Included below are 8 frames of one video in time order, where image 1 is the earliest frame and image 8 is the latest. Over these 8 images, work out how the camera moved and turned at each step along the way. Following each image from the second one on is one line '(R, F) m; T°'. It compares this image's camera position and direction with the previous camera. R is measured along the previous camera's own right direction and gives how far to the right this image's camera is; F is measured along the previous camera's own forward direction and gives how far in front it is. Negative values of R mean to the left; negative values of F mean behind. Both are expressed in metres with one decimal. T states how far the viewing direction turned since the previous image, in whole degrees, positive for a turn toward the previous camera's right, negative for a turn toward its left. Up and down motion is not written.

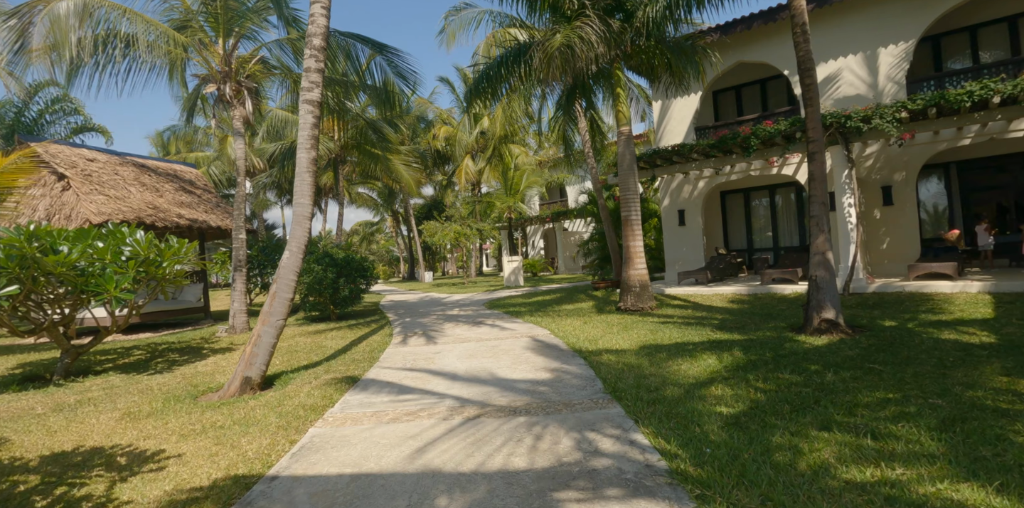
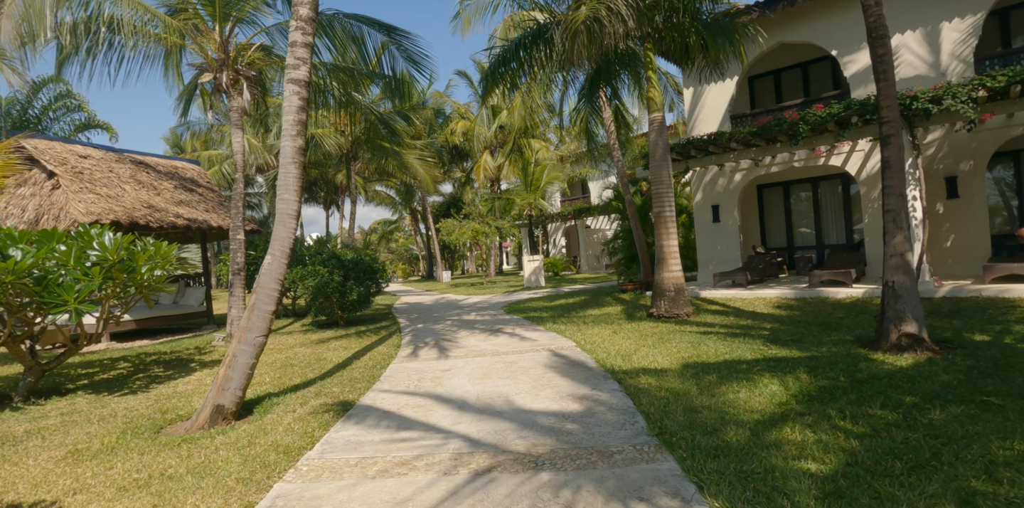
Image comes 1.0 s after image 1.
(0.0, +0.9) m; -2°
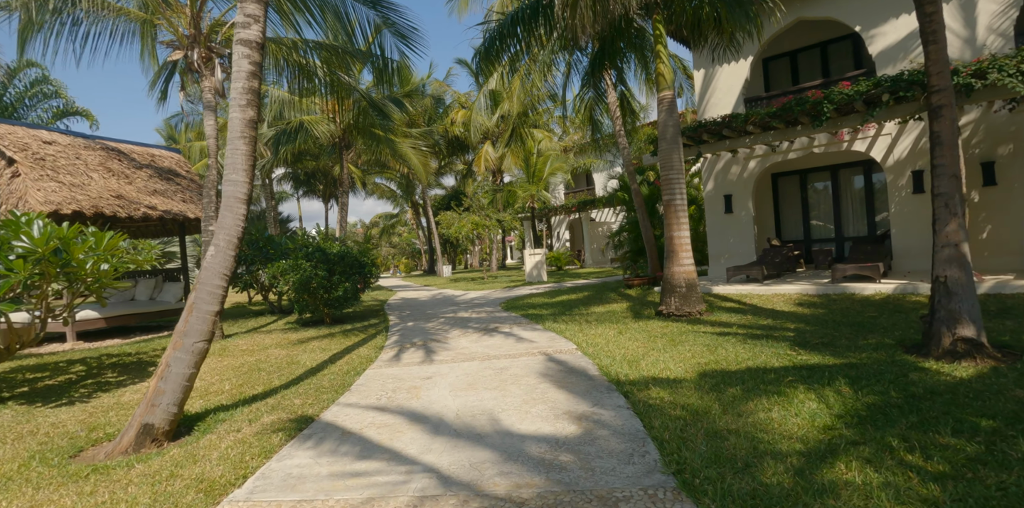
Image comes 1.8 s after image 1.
(+0.2, +0.7) m; -1°
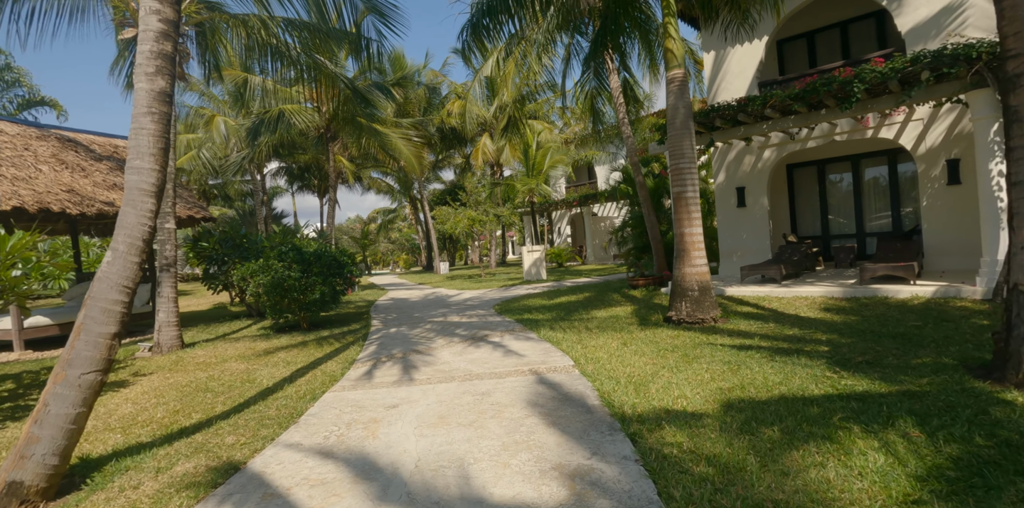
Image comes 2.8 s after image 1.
(+0.2, +0.9) m; 0°
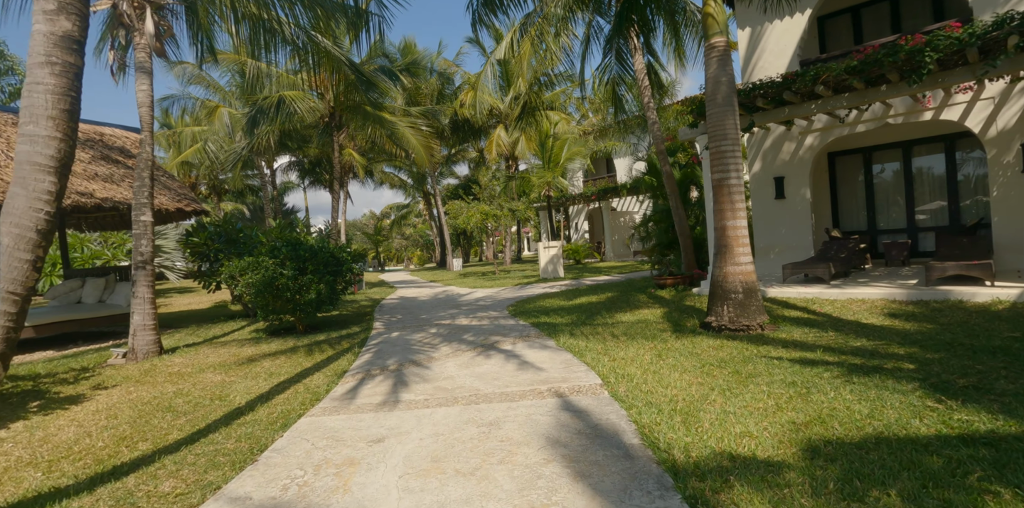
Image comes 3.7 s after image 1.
(0.0, +0.9) m; -2°
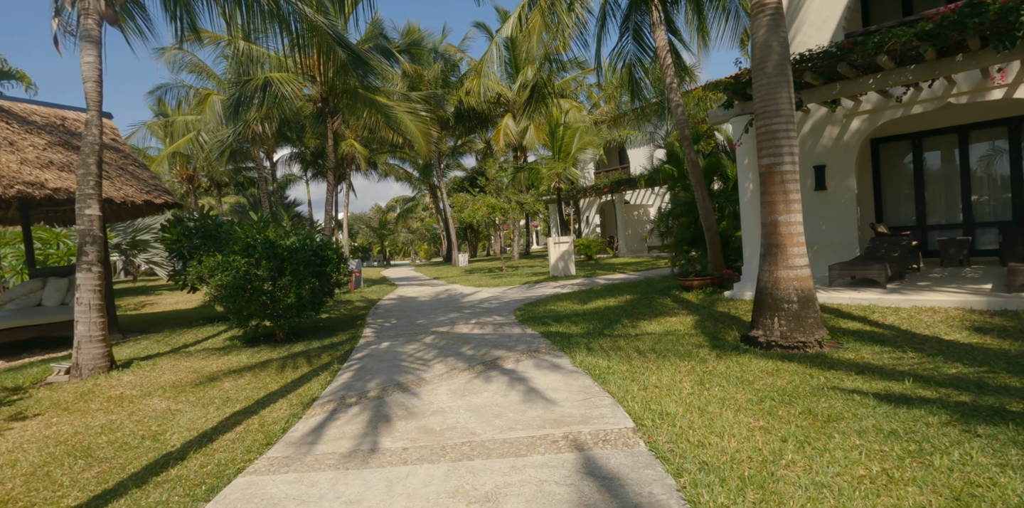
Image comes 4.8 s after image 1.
(0.0, +1.0) m; -1°
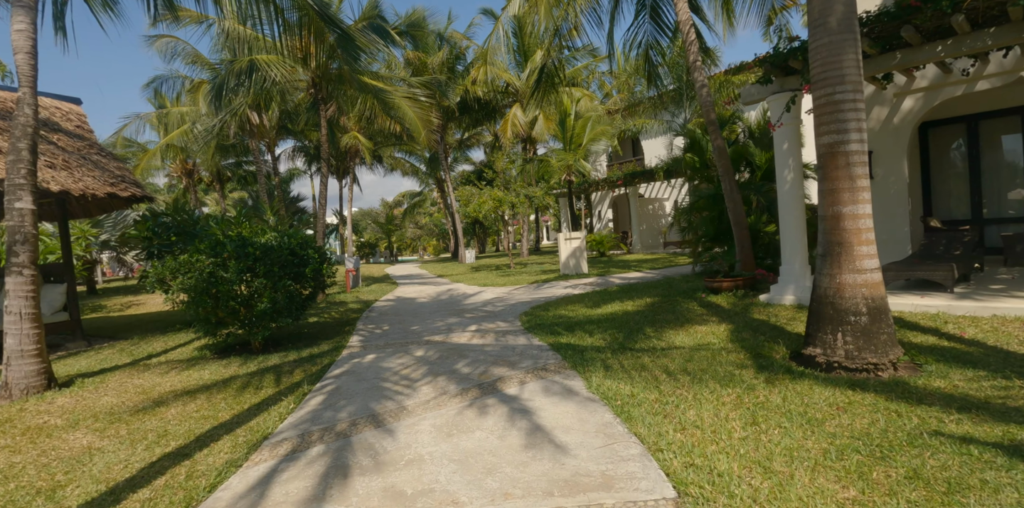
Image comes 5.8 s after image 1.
(+0.1, +0.9) m; -1°
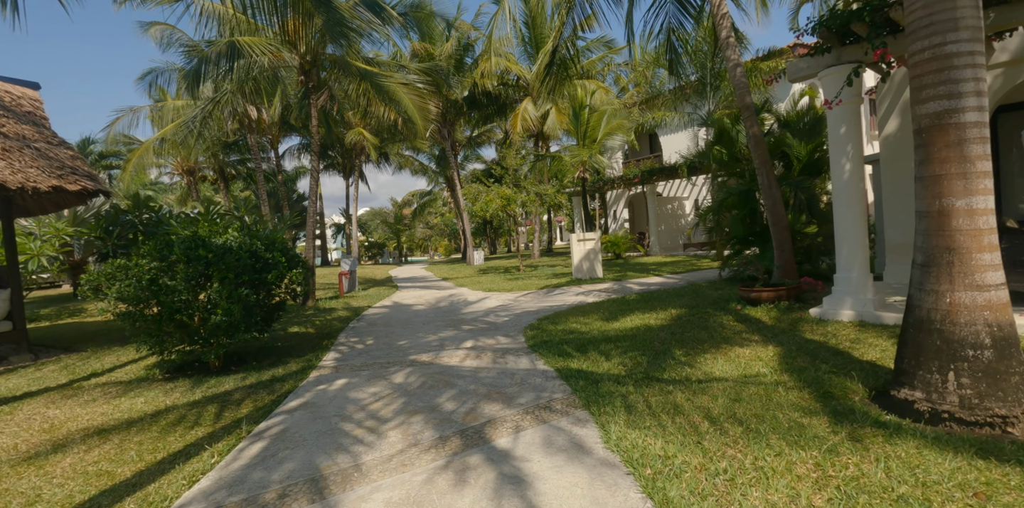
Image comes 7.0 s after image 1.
(+0.1, +1.0) m; -2°
